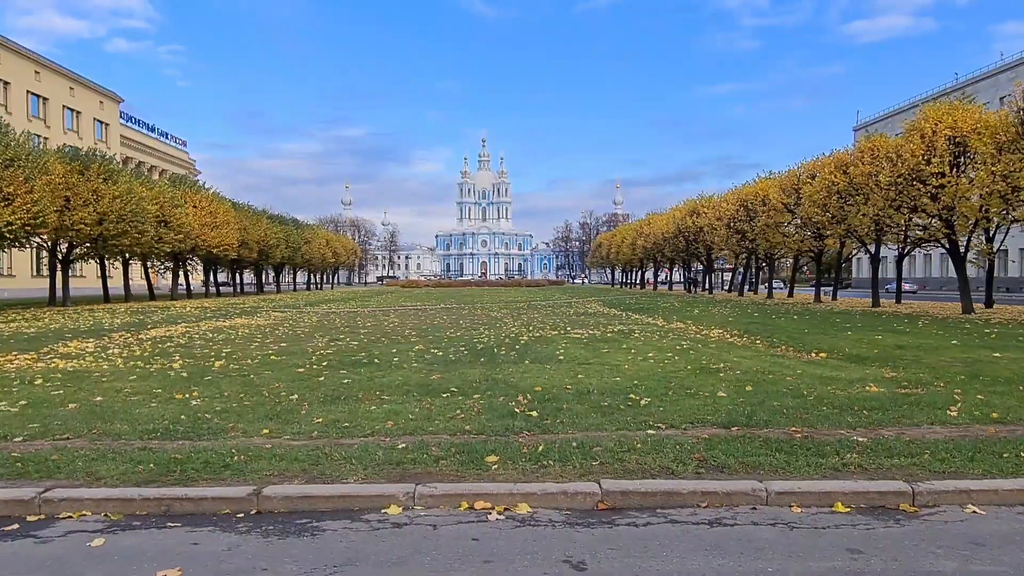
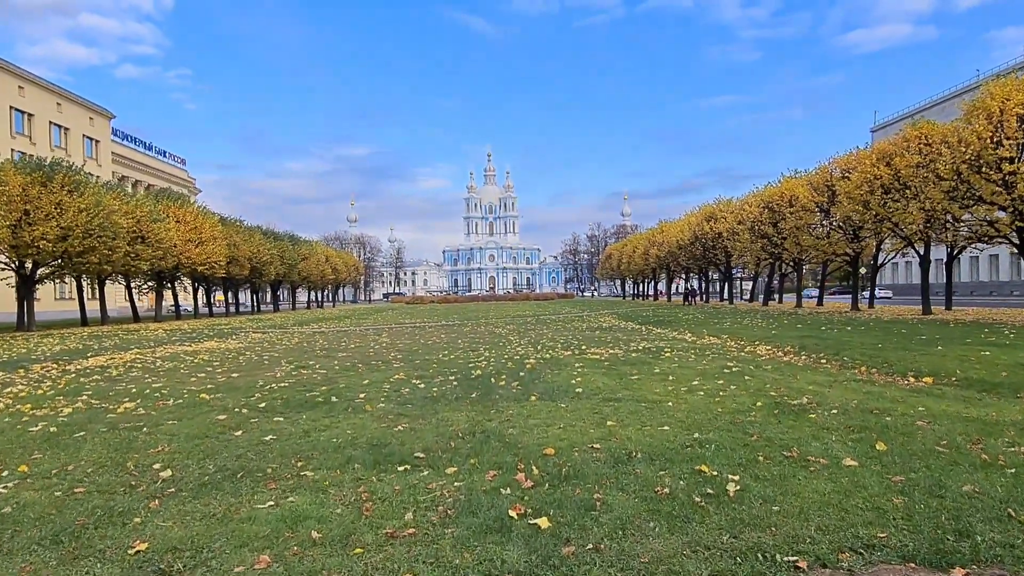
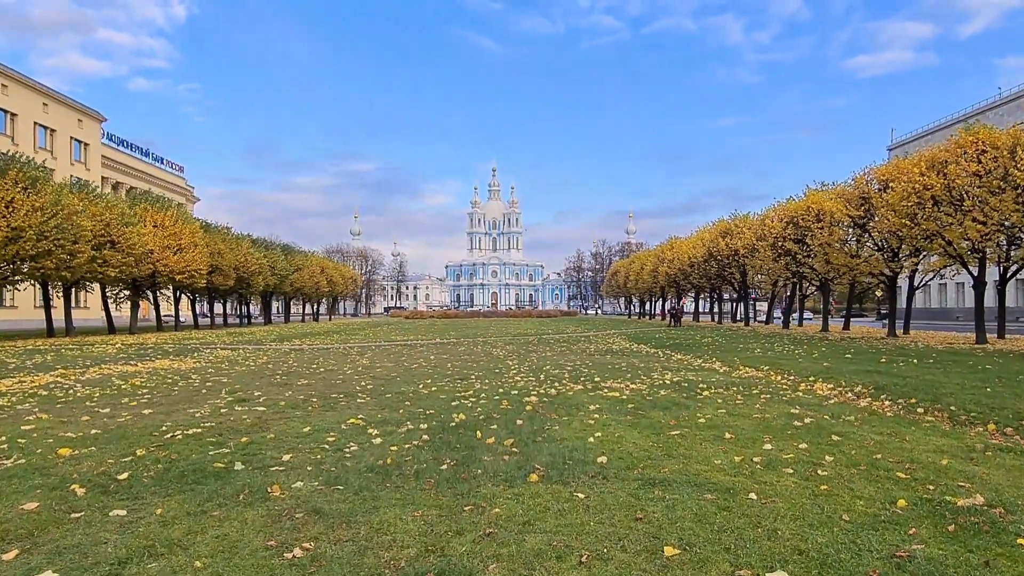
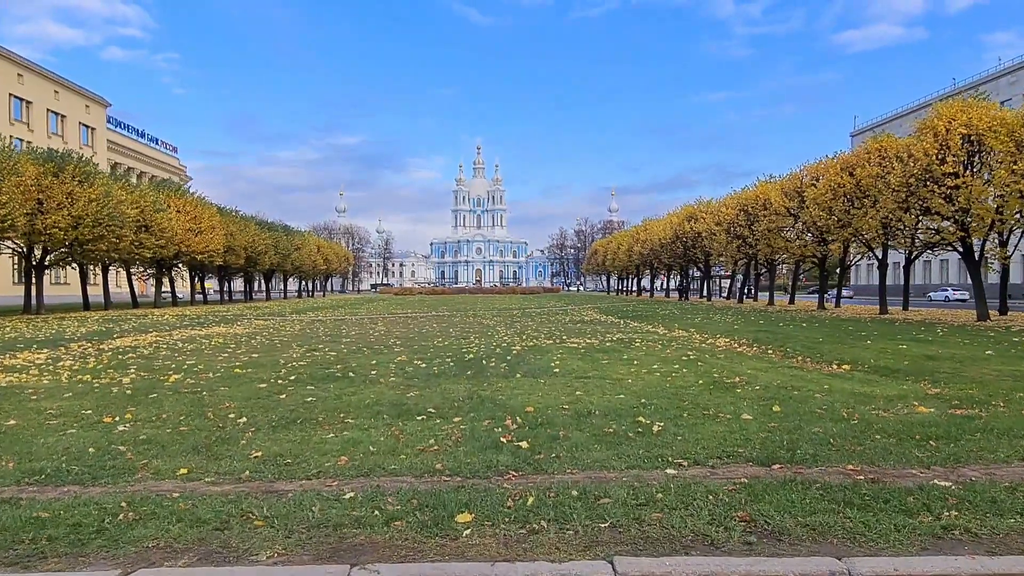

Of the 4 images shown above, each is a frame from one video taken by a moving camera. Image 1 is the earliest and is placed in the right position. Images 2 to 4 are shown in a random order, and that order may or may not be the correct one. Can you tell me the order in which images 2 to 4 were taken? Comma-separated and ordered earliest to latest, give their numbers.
4, 2, 3
